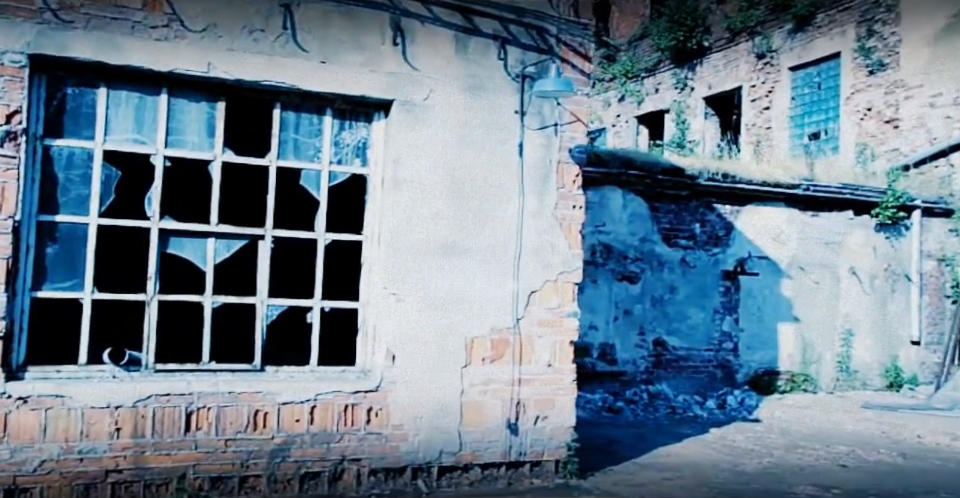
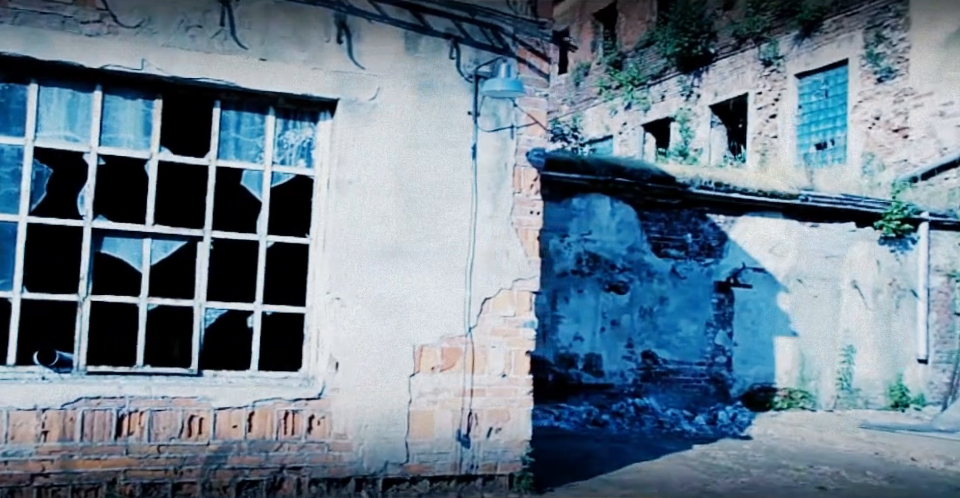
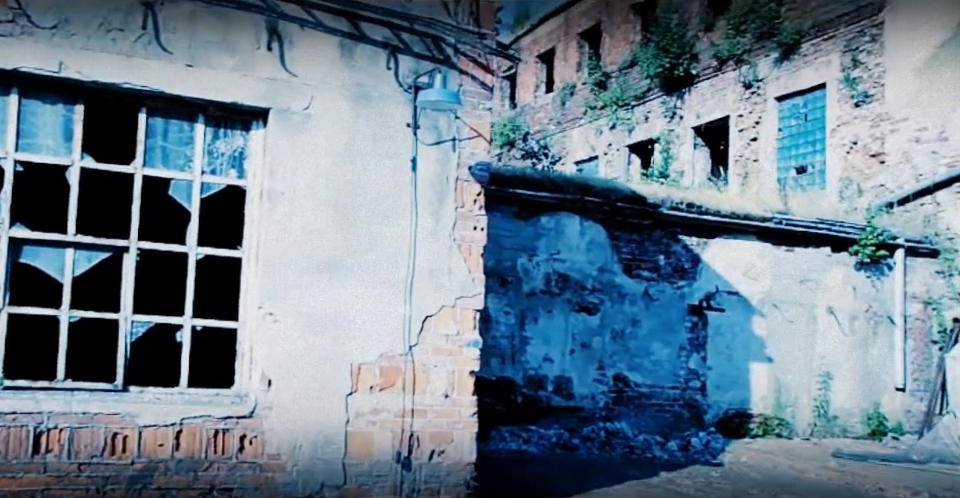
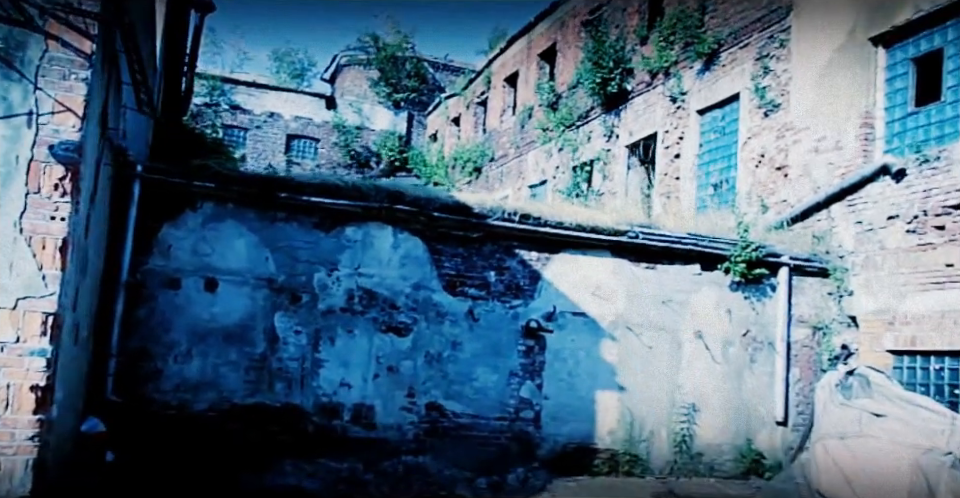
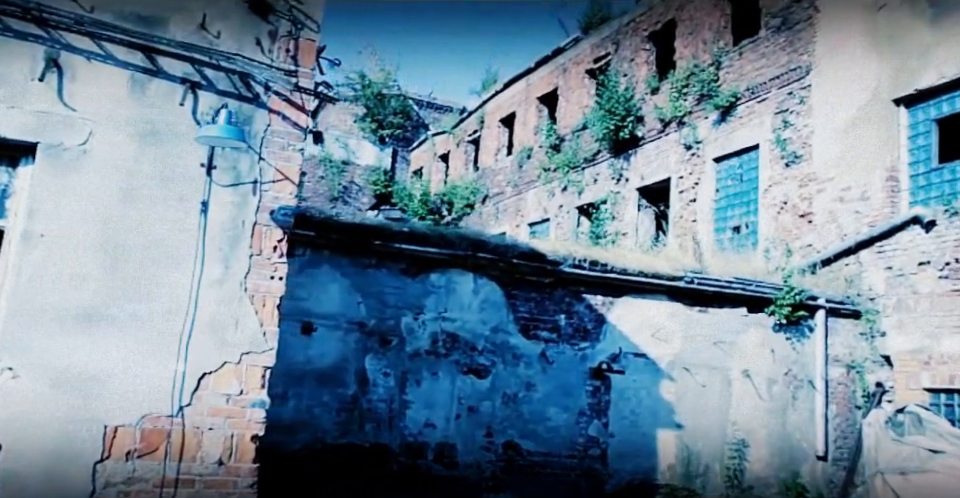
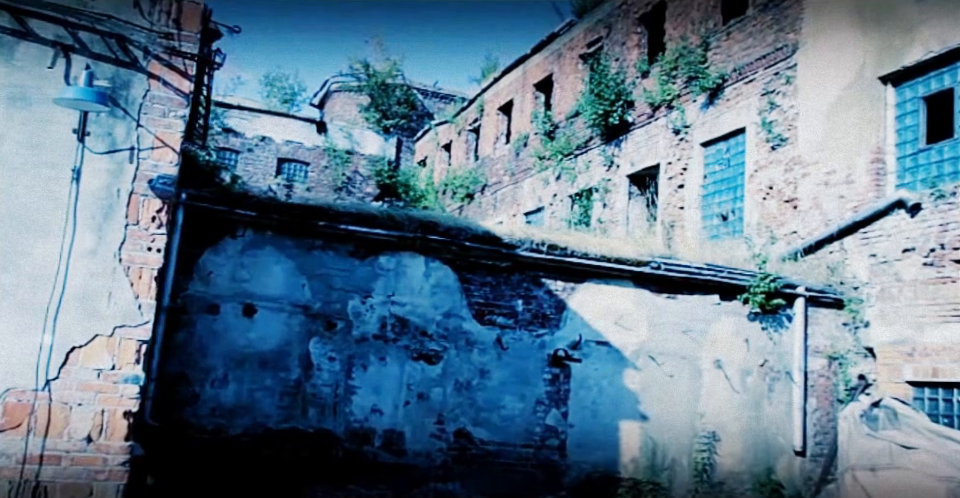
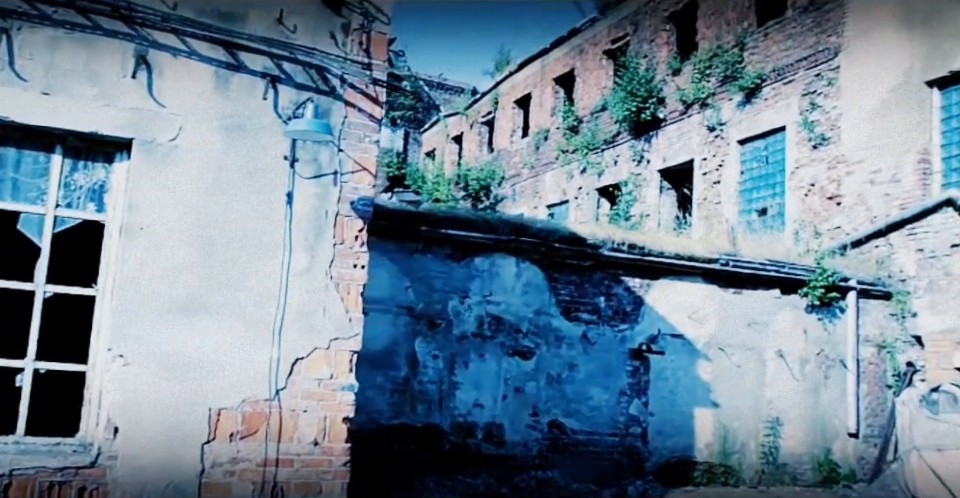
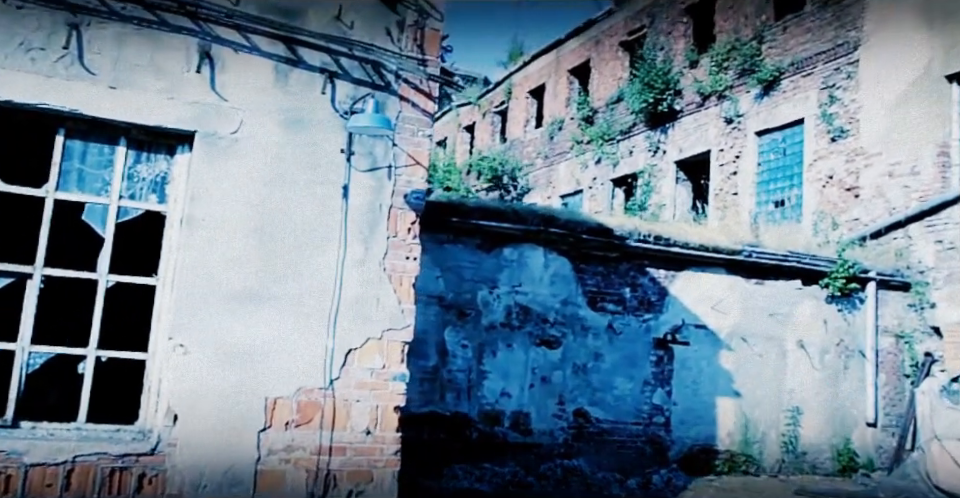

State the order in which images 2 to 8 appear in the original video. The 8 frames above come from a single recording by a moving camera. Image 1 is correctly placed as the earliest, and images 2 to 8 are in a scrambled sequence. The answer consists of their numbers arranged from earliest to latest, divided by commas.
2, 3, 8, 7, 5, 6, 4
